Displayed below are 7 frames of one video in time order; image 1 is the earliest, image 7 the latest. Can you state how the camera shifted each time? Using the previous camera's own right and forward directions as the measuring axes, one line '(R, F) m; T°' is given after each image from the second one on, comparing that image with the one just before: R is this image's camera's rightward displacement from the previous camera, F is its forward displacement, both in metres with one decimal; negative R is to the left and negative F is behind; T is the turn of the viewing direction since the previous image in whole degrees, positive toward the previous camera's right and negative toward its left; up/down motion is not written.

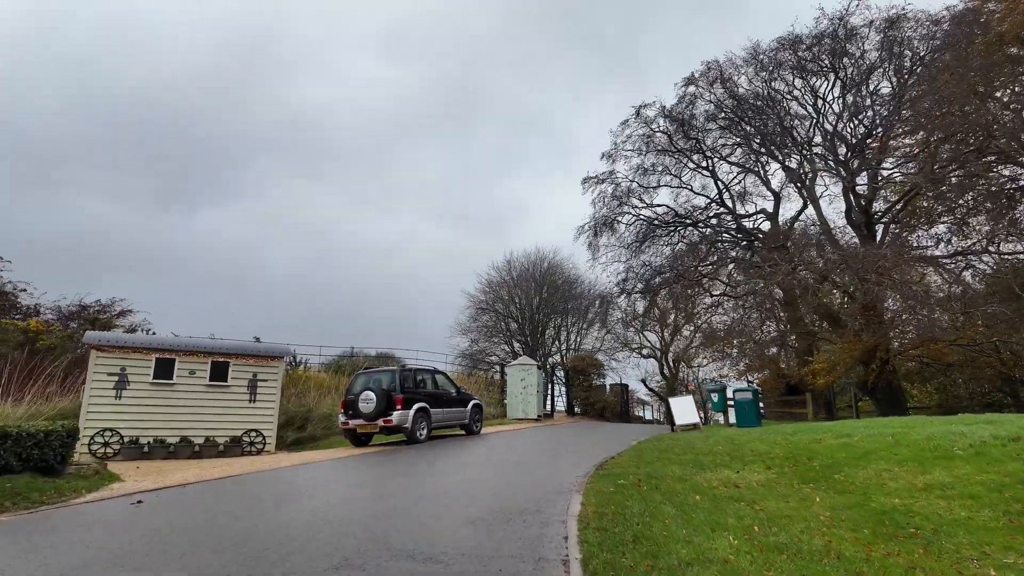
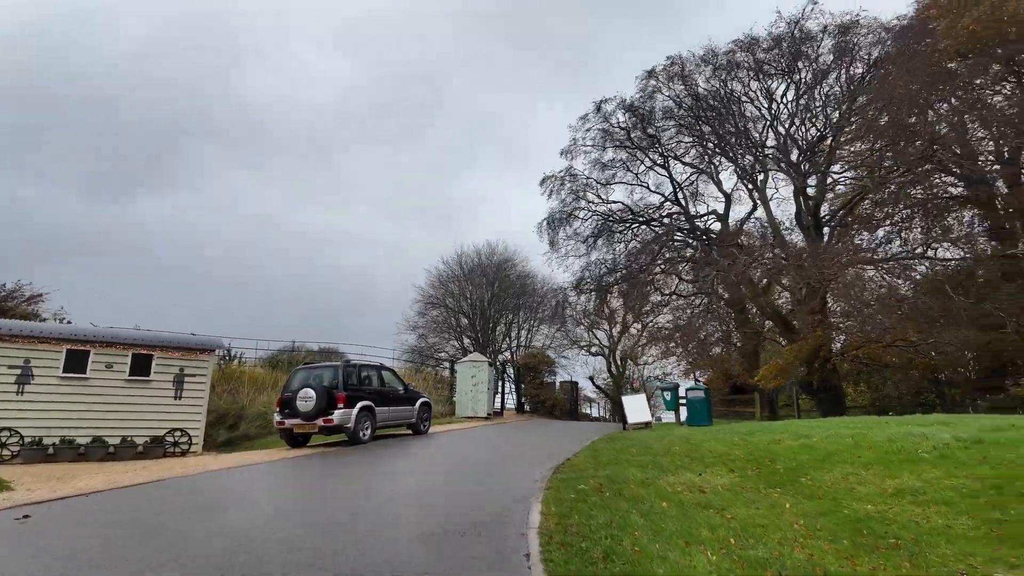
(+0.1, +0.3) m; +4°
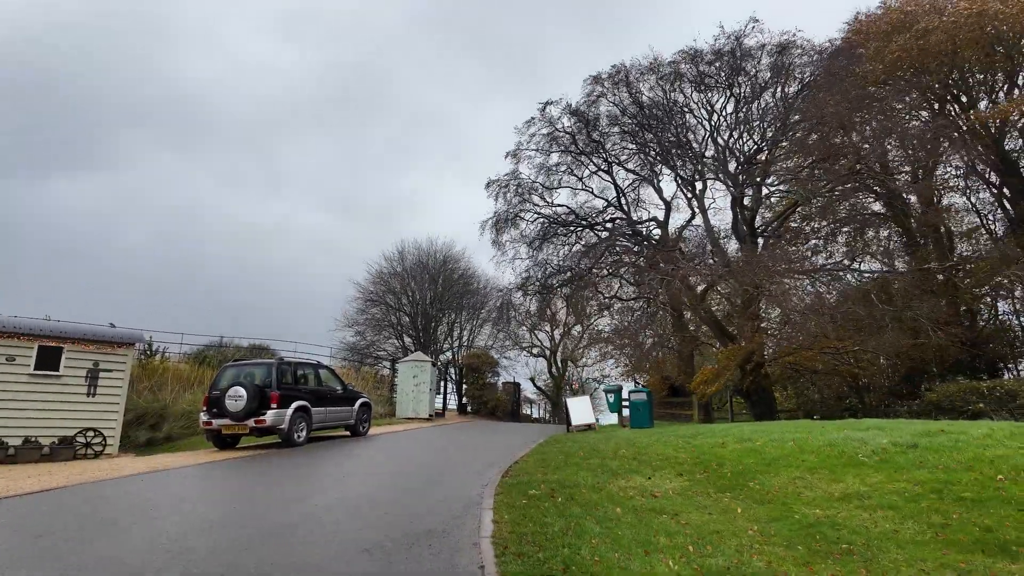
(-0.1, +0.2) m; +5°
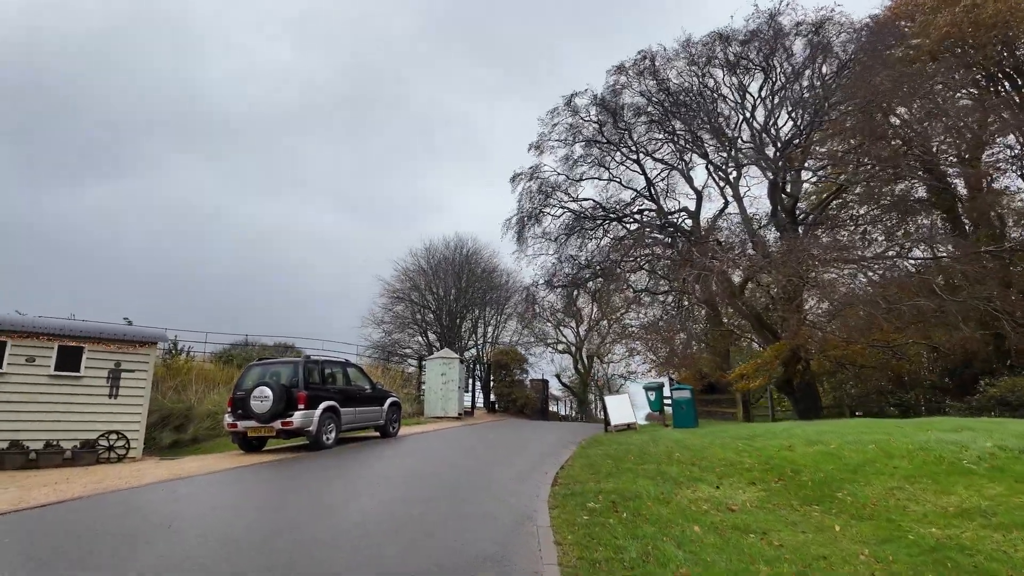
(-0.3, +0.6) m; -2°
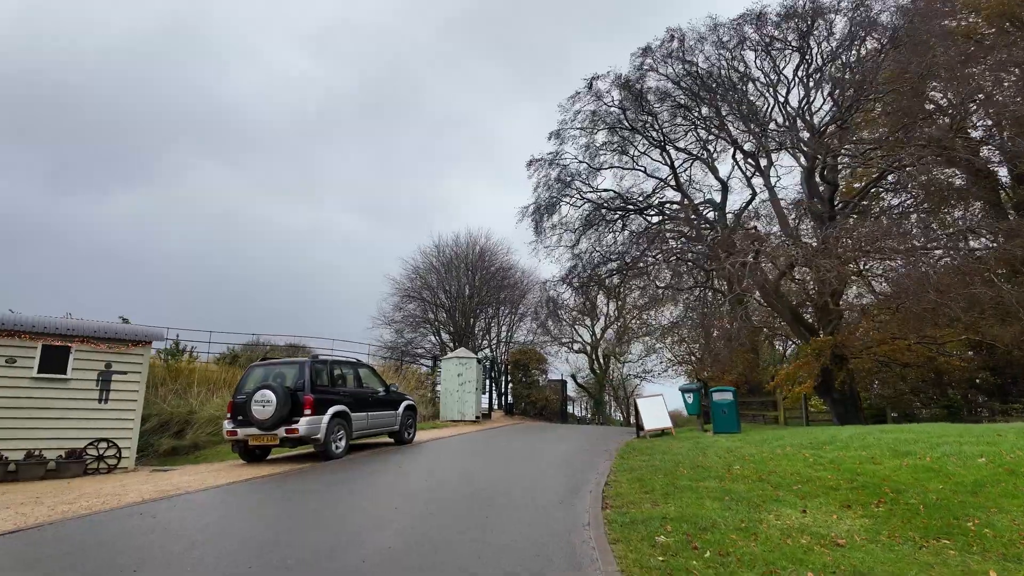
(-0.2, +0.9) m; -1°
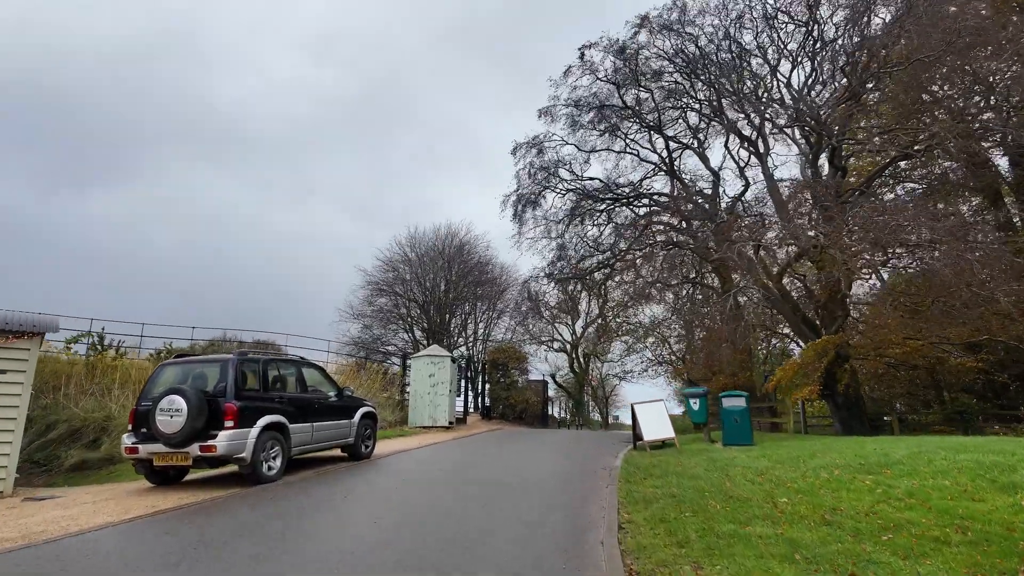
(0.0, +1.6) m; +2°
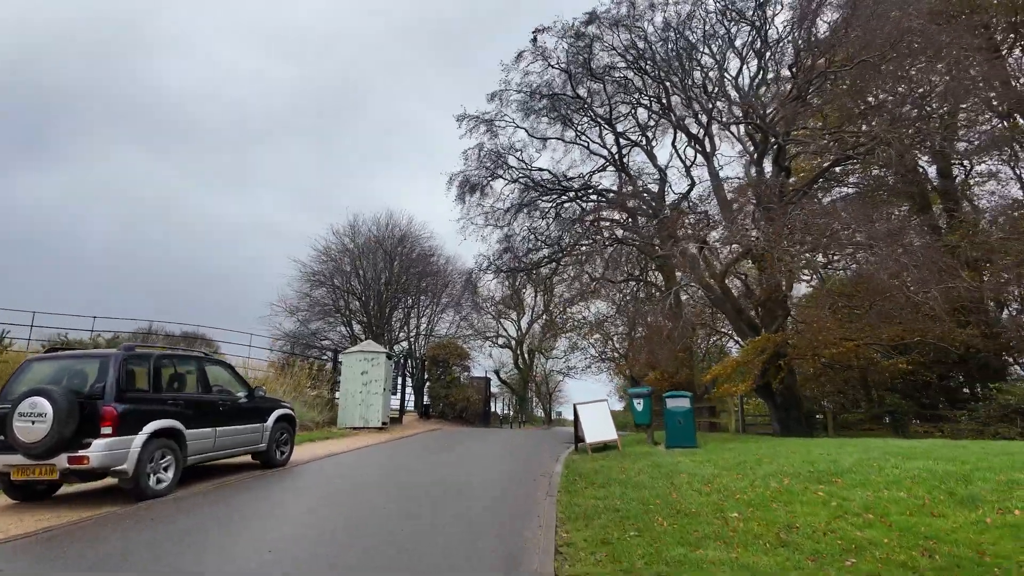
(+0.1, +0.6) m; +5°
